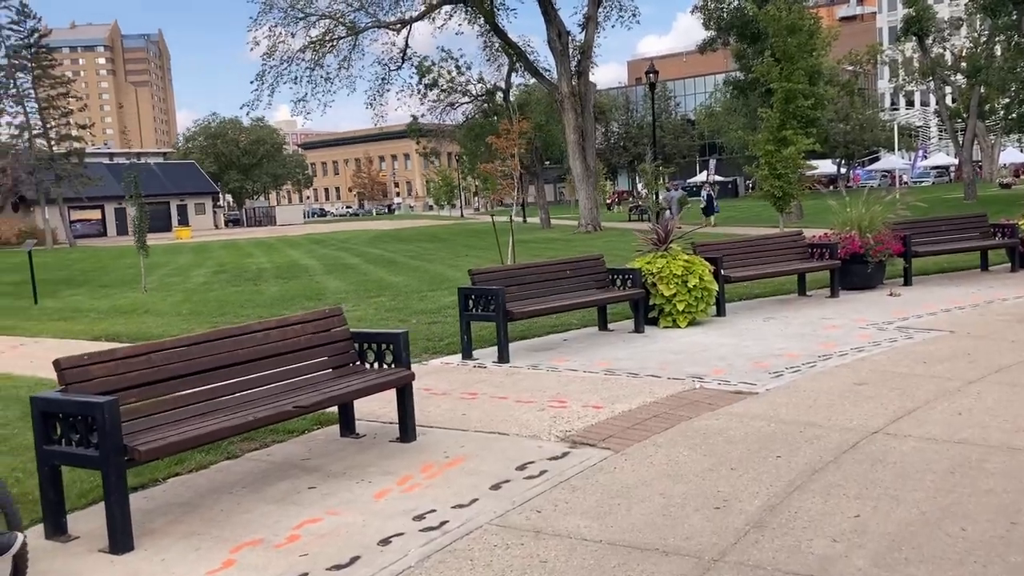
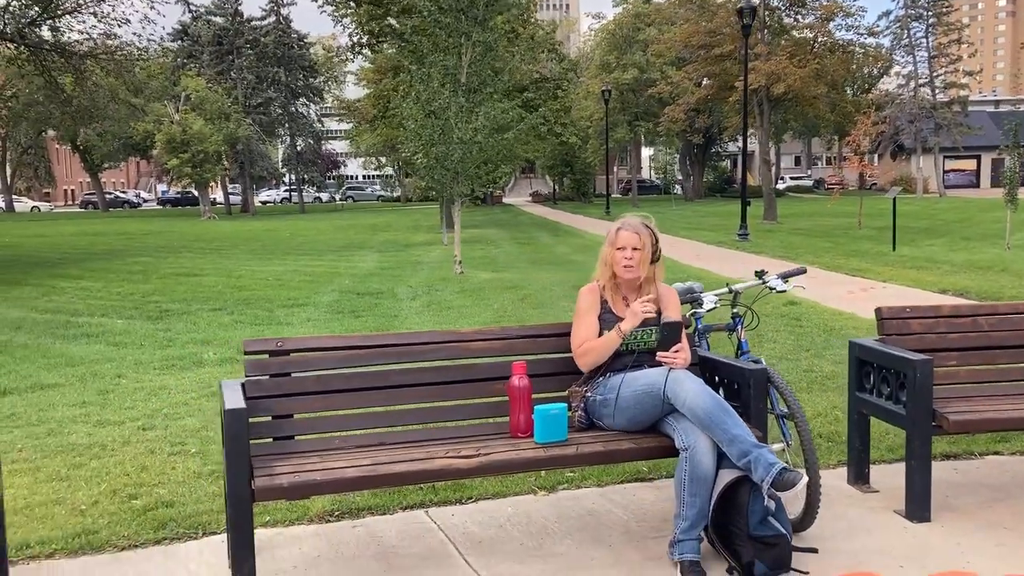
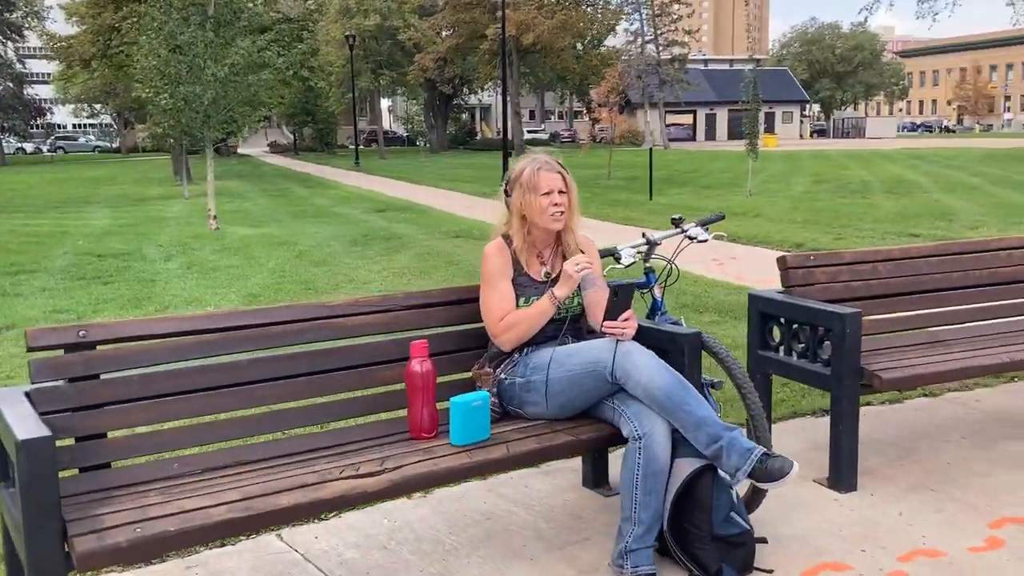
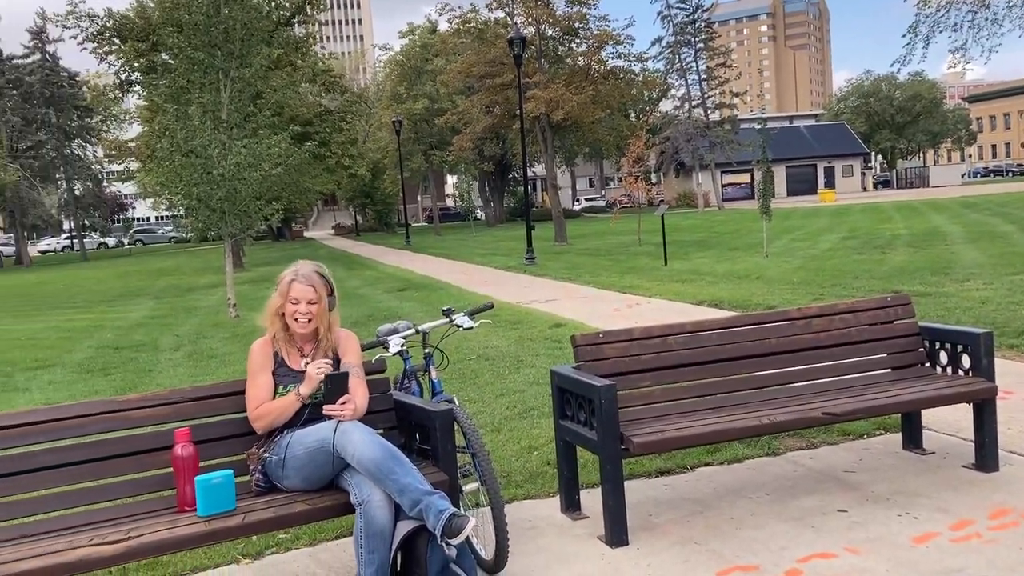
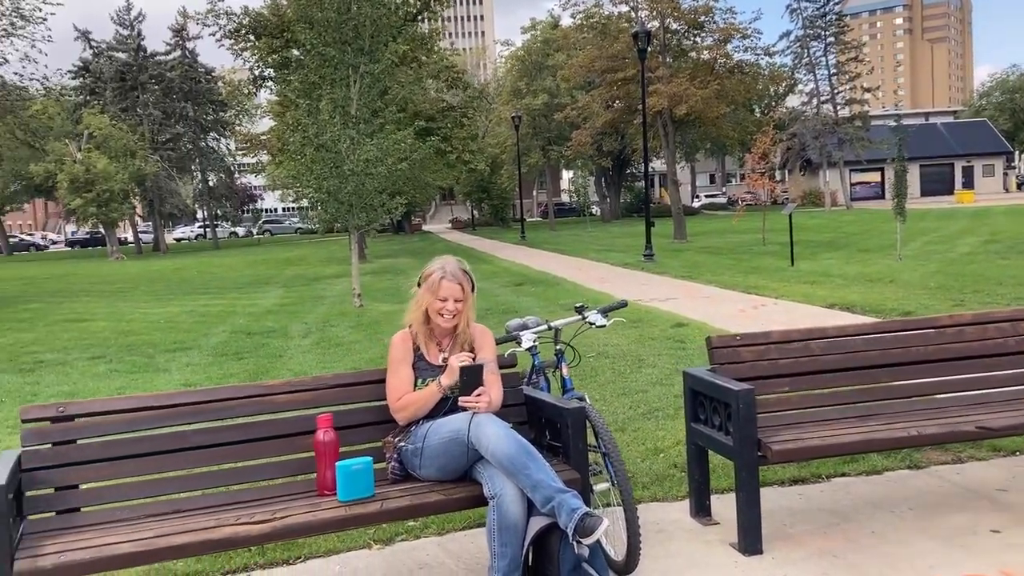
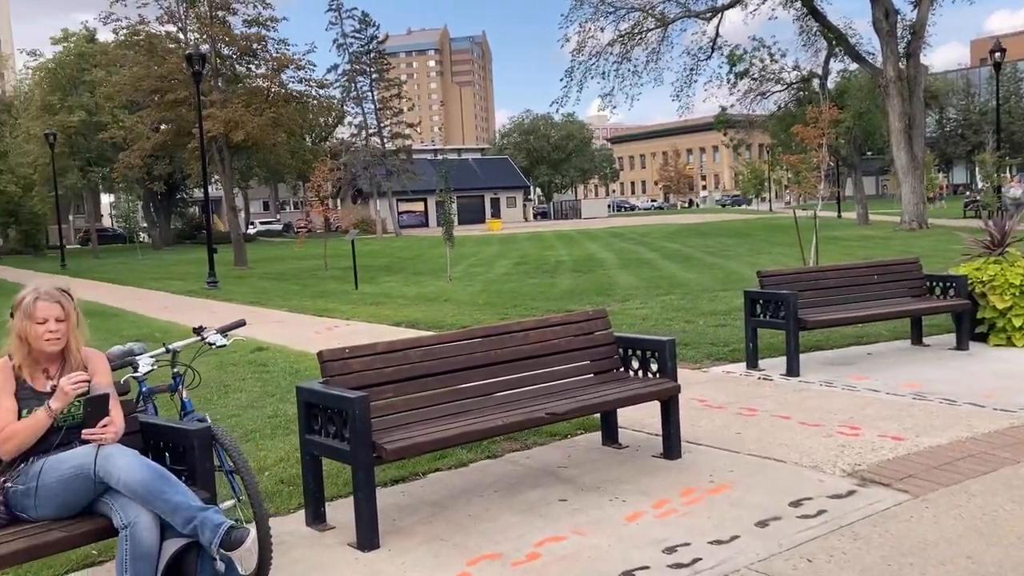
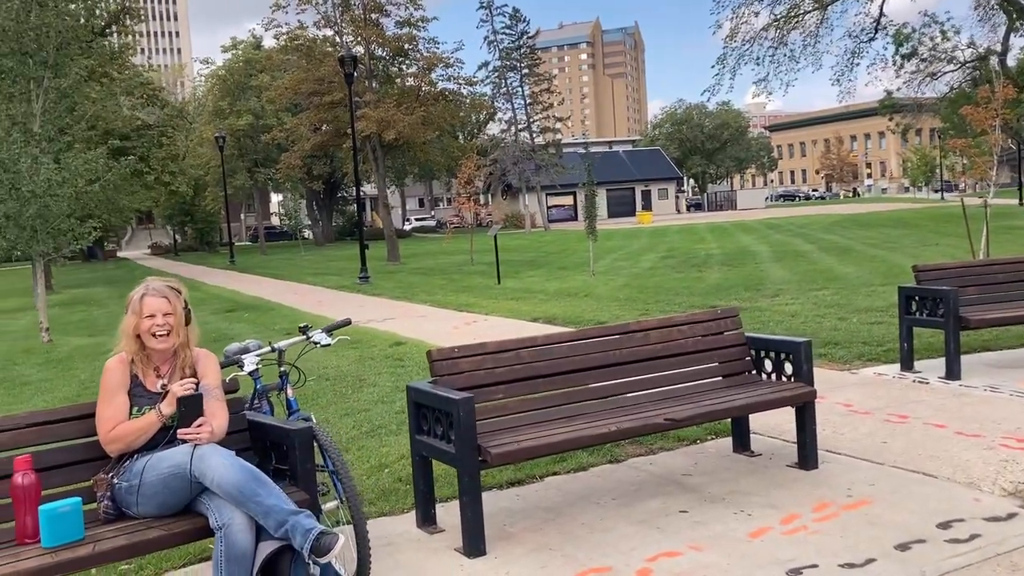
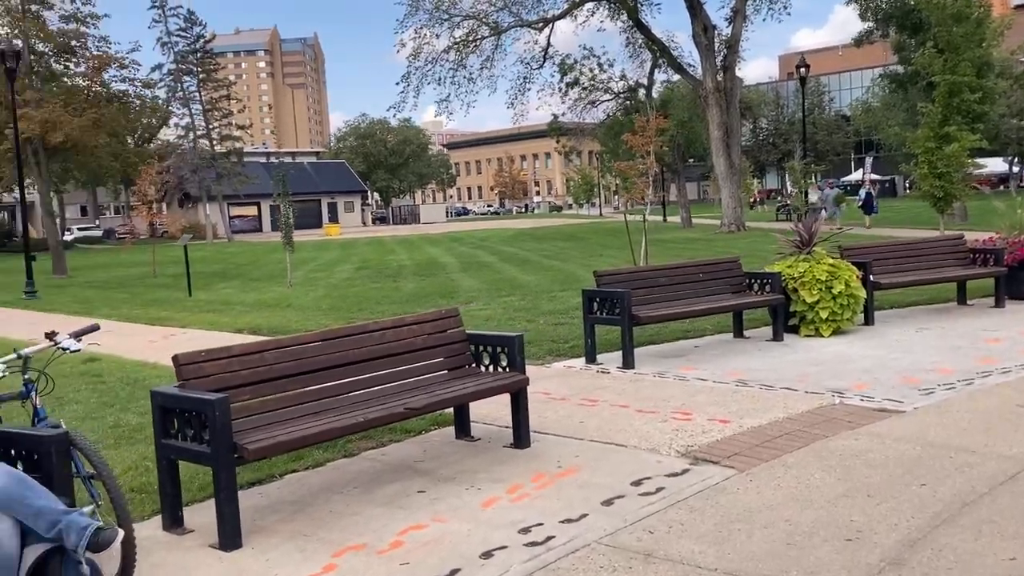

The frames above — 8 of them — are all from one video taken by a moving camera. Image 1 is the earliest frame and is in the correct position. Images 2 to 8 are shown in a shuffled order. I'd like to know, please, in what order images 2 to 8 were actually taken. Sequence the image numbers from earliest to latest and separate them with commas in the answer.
8, 6, 7, 4, 5, 2, 3
